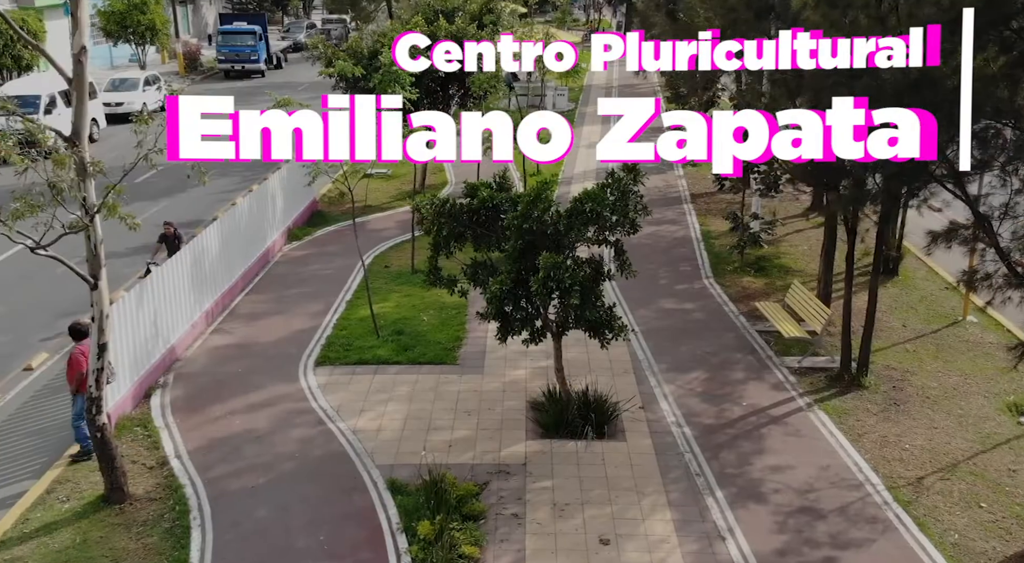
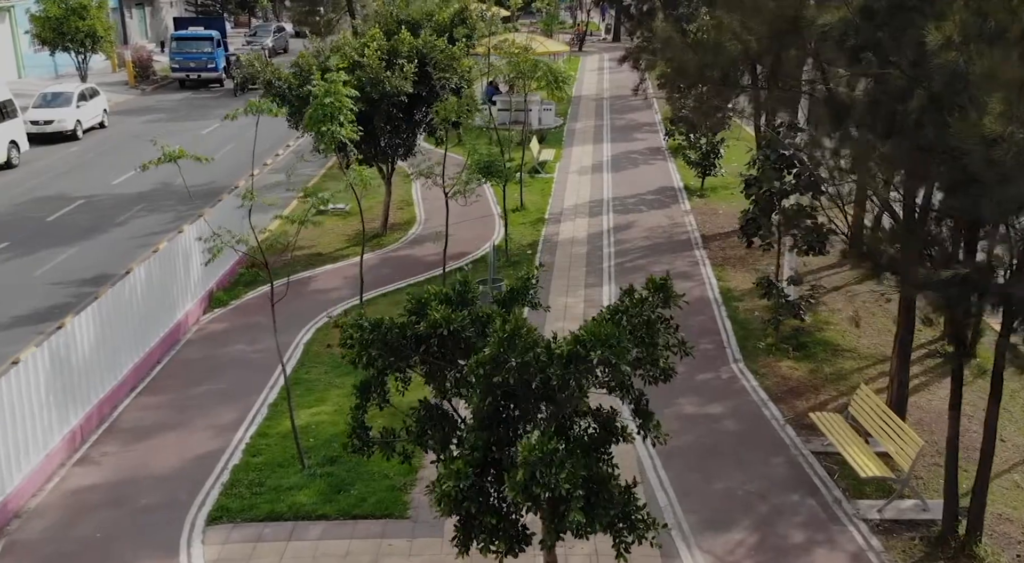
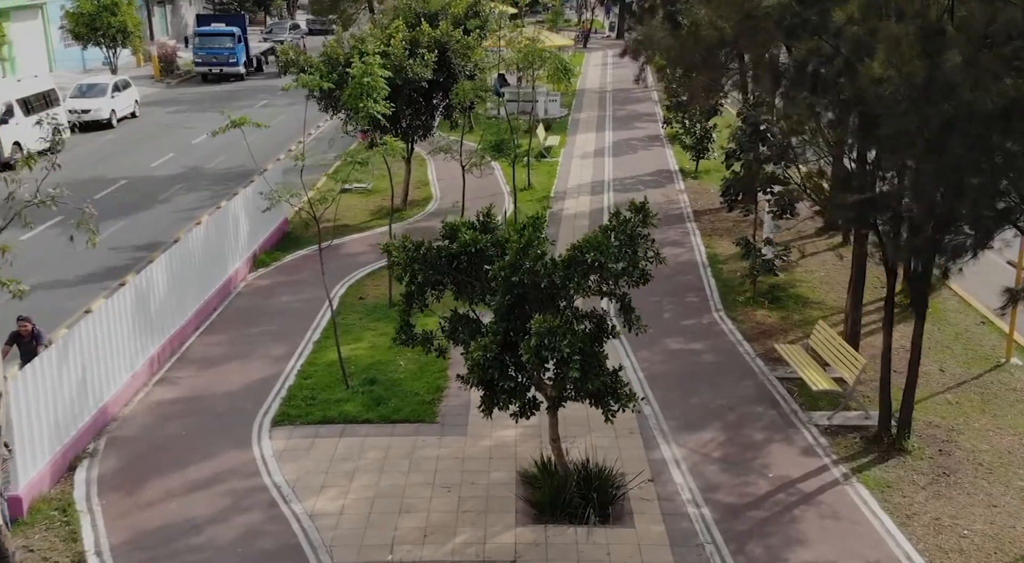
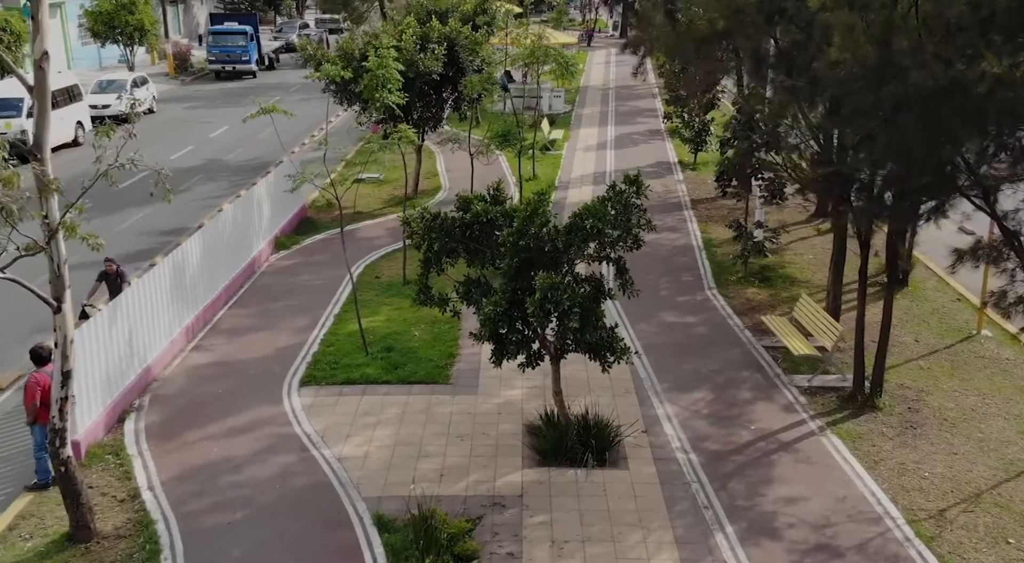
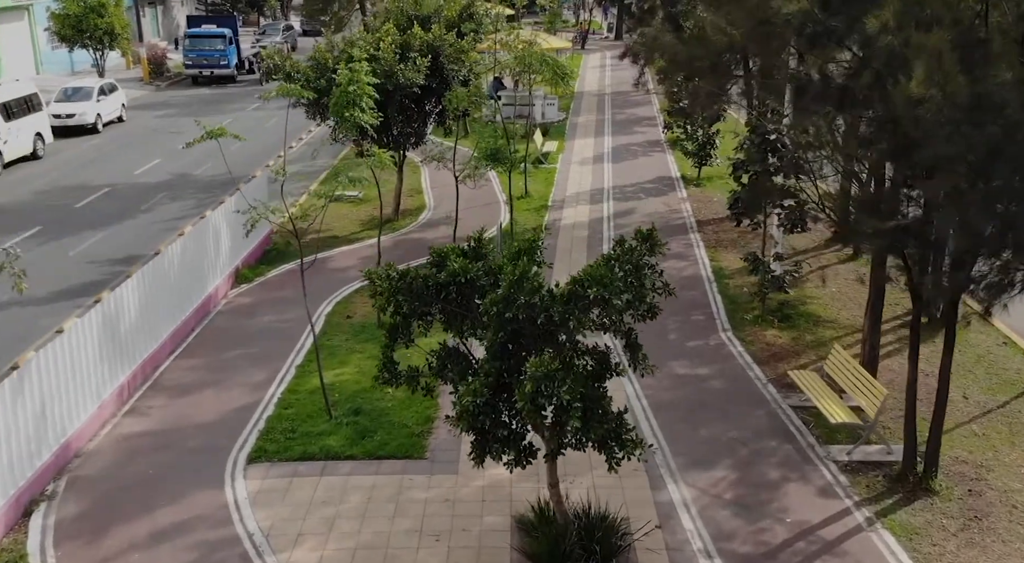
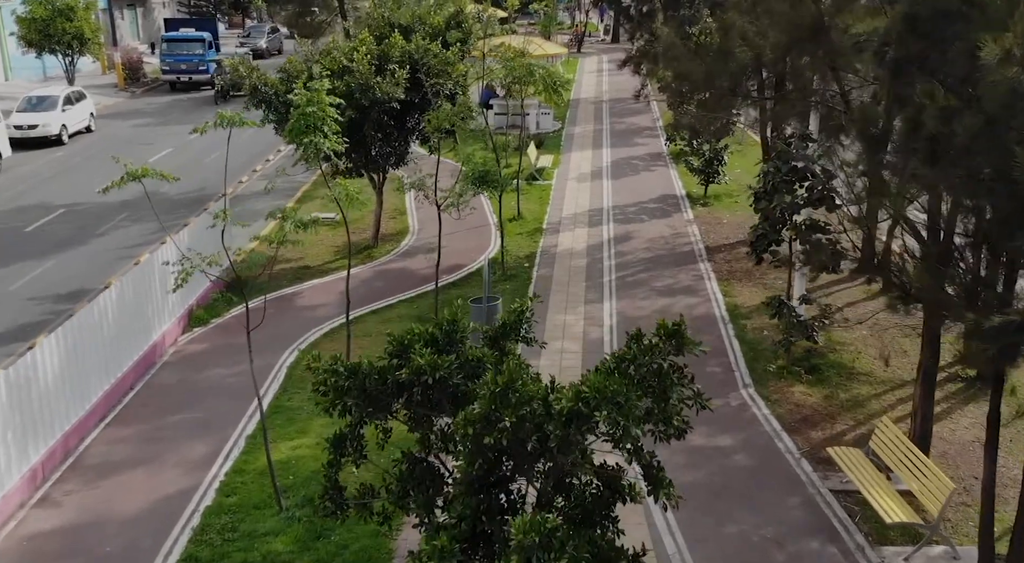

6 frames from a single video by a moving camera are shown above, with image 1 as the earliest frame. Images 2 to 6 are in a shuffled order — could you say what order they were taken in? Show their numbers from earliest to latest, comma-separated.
4, 3, 5, 2, 6
